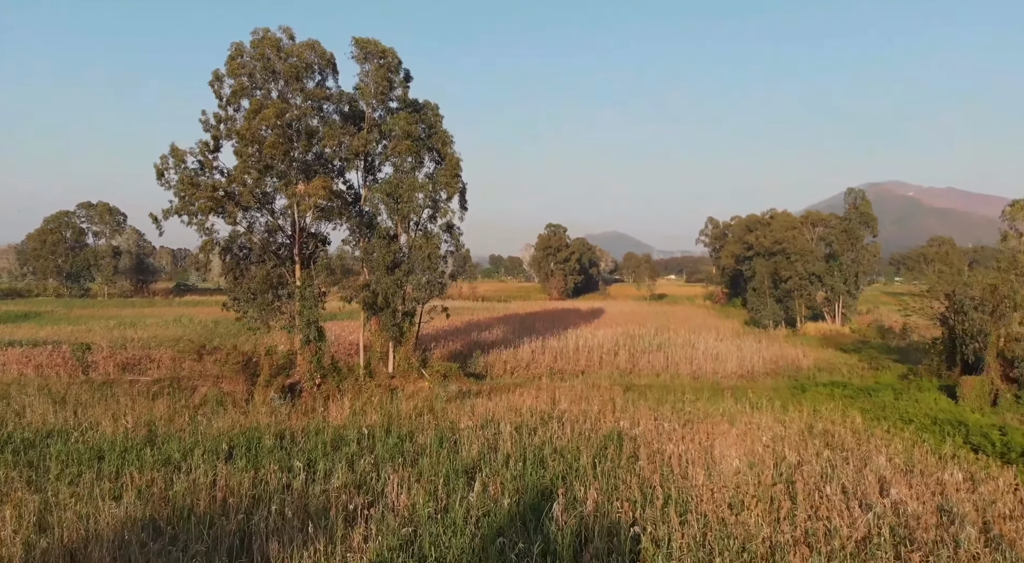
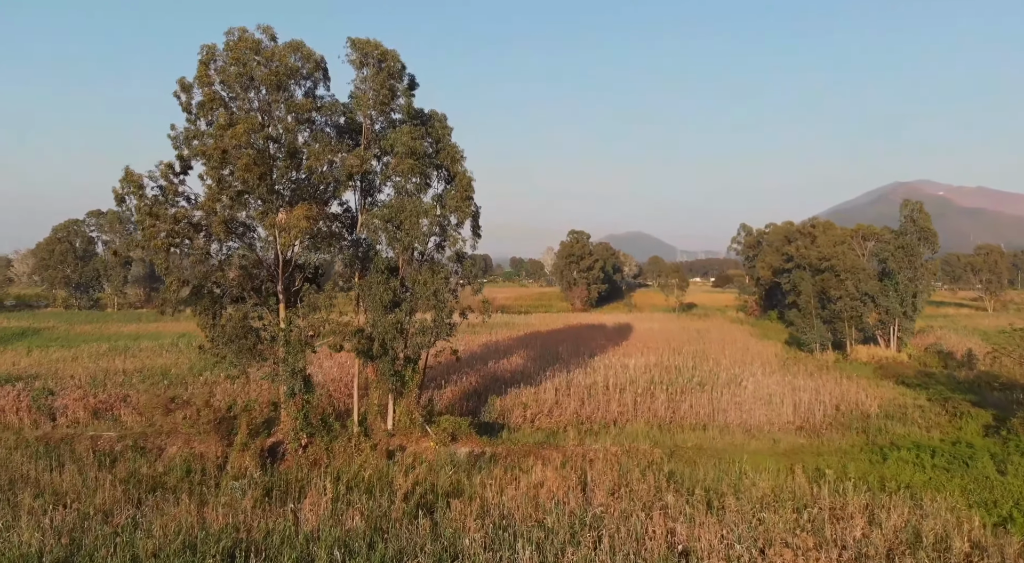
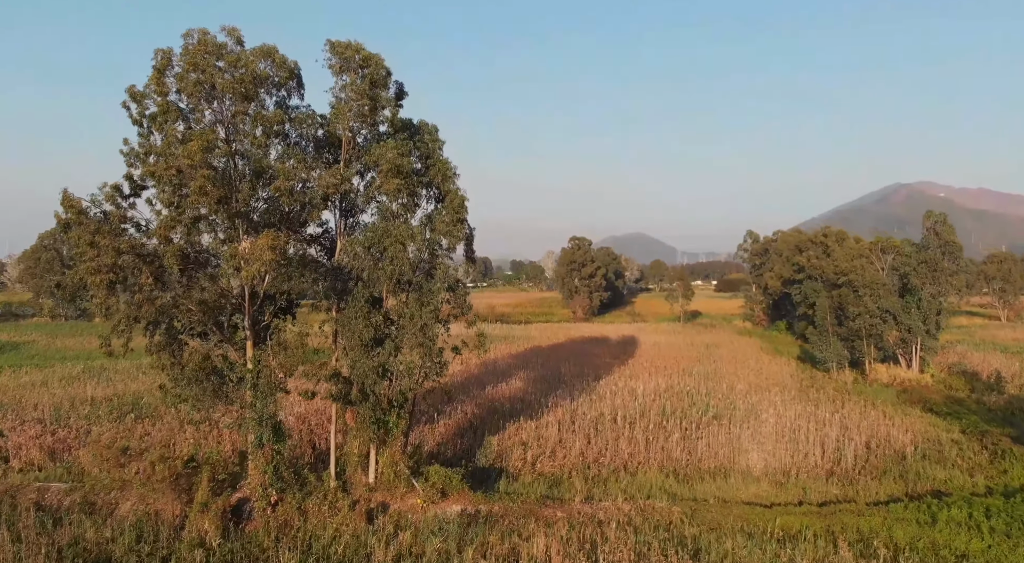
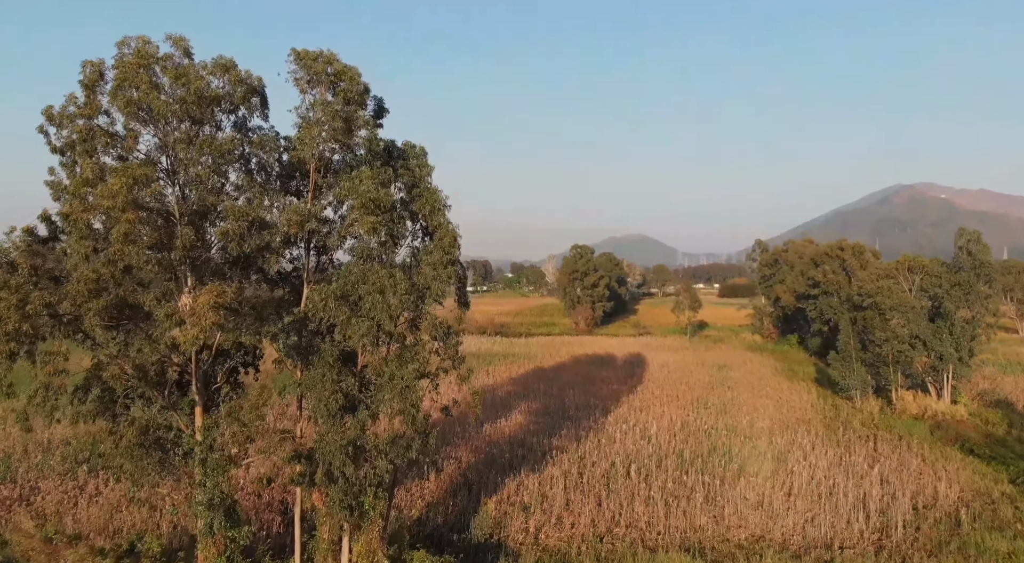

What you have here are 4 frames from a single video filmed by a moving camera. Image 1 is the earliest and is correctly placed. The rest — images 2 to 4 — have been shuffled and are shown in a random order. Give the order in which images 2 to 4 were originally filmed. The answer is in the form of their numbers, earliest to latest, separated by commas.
2, 3, 4
